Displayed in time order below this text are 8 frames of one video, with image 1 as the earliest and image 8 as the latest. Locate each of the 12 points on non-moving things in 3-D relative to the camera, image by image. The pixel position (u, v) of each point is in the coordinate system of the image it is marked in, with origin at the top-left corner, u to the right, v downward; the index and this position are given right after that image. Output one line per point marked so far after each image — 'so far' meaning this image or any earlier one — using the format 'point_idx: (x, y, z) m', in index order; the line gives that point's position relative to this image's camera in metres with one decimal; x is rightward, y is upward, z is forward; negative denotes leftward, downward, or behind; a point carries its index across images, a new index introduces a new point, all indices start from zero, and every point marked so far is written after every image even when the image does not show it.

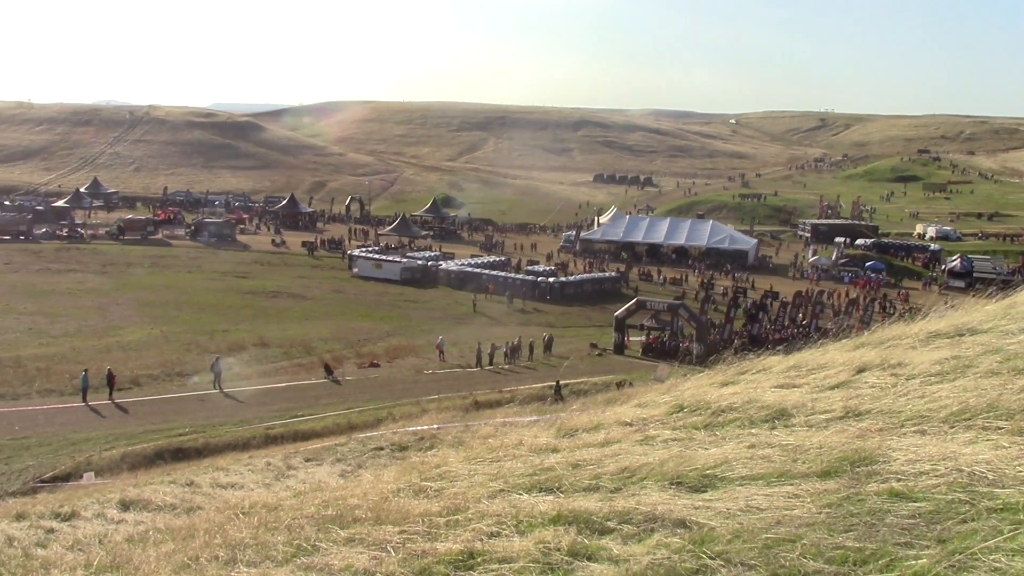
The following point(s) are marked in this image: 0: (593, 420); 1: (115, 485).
0: (+1.6, -2.6, +20.0) m
1: (-7.4, -3.6, +18.8) m
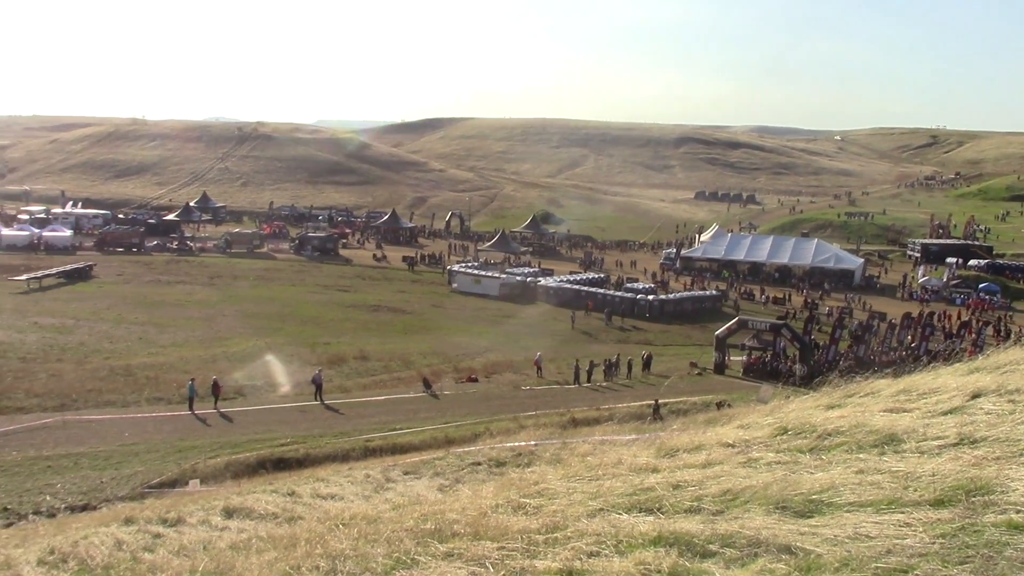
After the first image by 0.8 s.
0: (+3.5, -3.0, +19.7) m
1: (-5.6, -3.9, +19.1) m
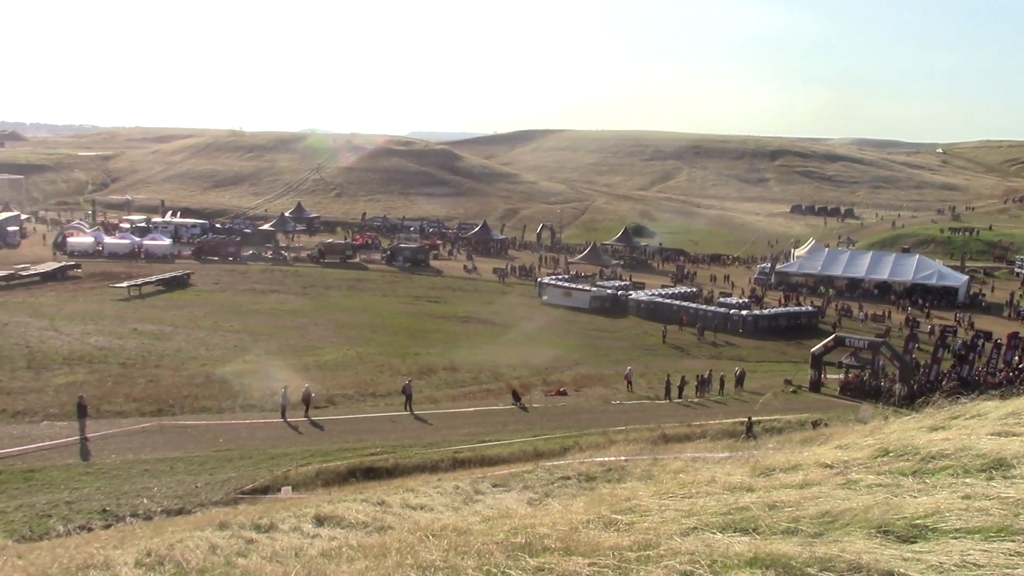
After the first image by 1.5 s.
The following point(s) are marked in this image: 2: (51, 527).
0: (+5.3, -3.3, +19.3) m
1: (-3.8, -4.0, +19.3) m
2: (-8.2, -4.2, +17.8) m
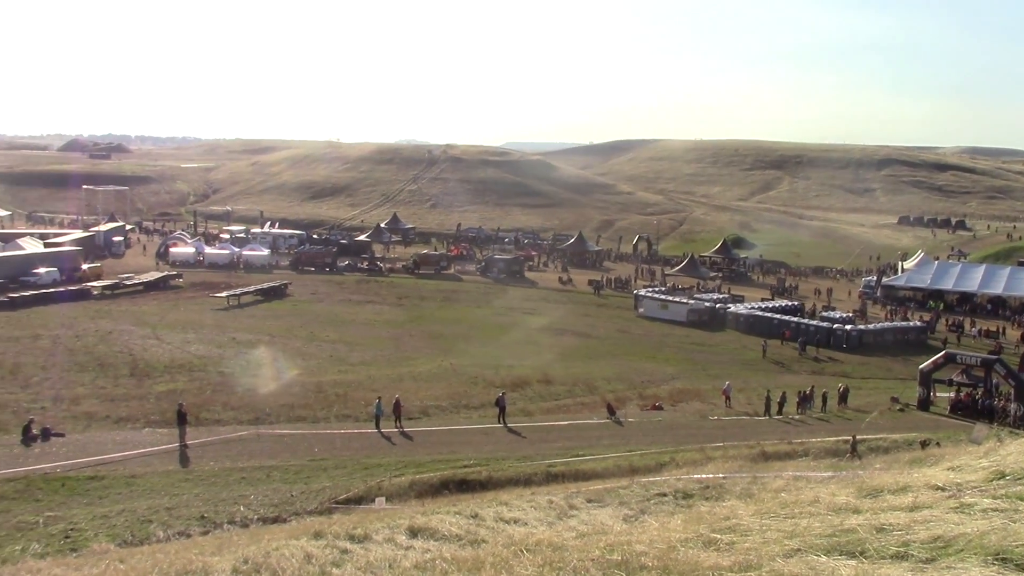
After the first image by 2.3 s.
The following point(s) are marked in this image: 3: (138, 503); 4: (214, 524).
0: (+7.0, -3.5, +18.5) m
1: (-2.0, -4.2, +19.2) m
2: (-6.5, -4.3, +18.0) m
3: (-7.2, -4.1, +19.4) m
4: (-5.5, -4.3, +18.6) m
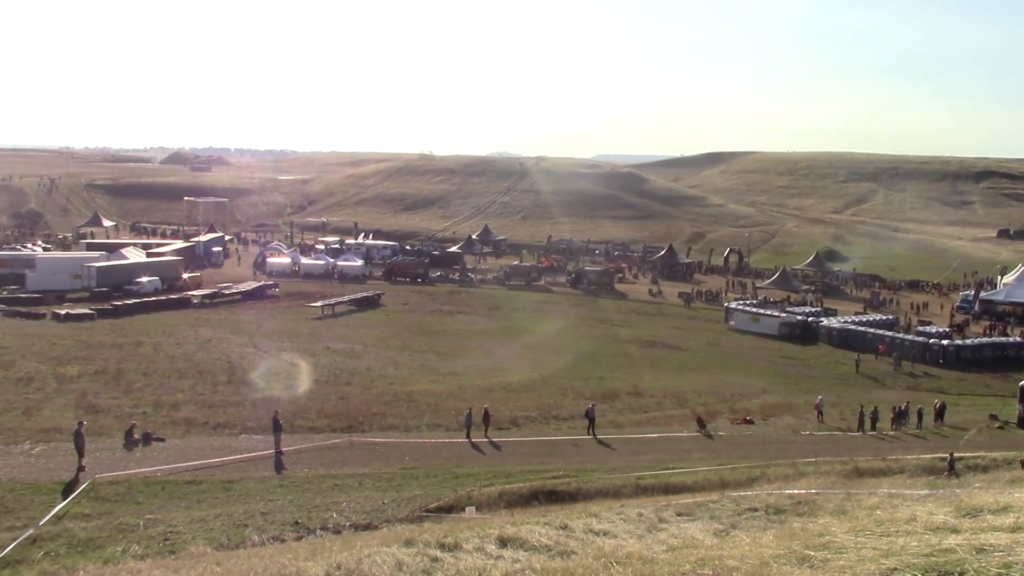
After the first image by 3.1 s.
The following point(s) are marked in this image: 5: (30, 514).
0: (+8.7, -3.8, +18.1) m
1: (-0.3, -4.5, +19.4) m
2: (-4.8, -4.5, +18.4) m
3: (-5.4, -4.3, +19.8) m
4: (-3.8, -4.5, +18.9) m
5: (-9.0, -4.2, +19.0) m
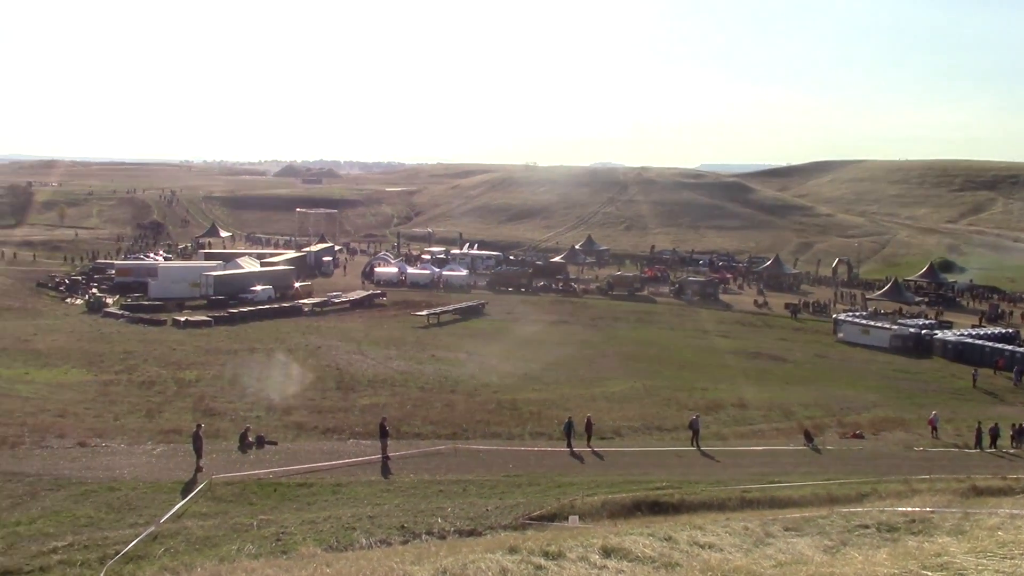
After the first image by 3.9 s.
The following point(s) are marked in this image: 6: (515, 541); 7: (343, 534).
0: (+10.6, -4.0, +17.3) m
1: (+1.7, -4.7, +19.4) m
2: (-2.9, -4.7, +18.9) m
3: (-3.4, -4.5, +20.4) m
4: (-1.9, -4.7, +19.3) m
5: (-7.1, -4.4, +19.9) m
6: (+0.1, -4.7, +19.0) m
7: (-3.2, -4.7, +19.2) m
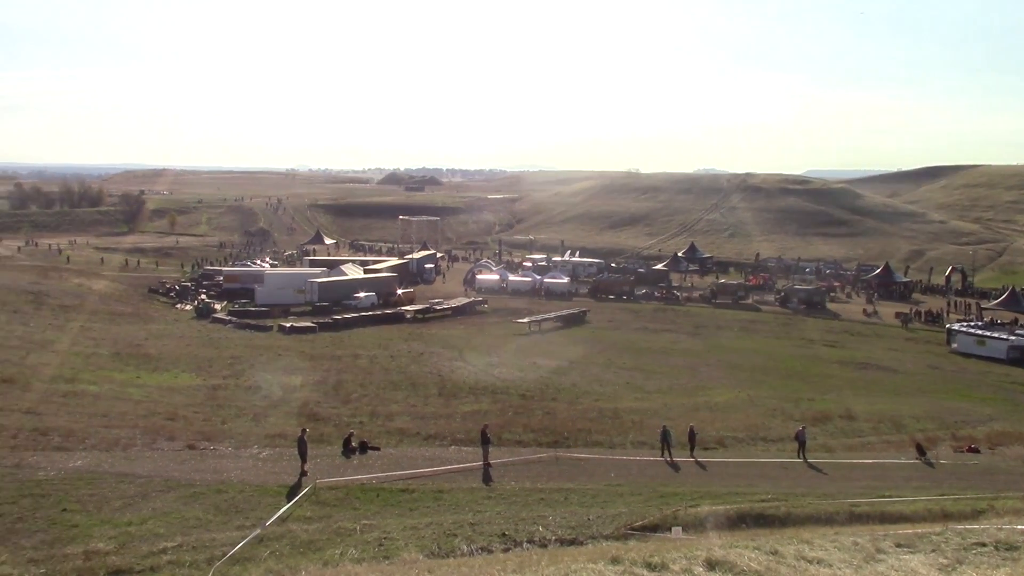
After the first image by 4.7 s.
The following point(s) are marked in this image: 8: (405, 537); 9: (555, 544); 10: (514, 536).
0: (+12.4, -4.2, +16.5) m
1: (+3.7, -4.8, +19.2) m
2: (-1.0, -4.8, +19.0) m
3: (-1.3, -4.6, +20.5) m
4: (+0.1, -4.9, +19.3) m
5: (-5.0, -4.5, +20.2) m
6: (+2.1, -4.9, +18.9) m
7: (-1.2, -4.8, +19.3) m
8: (-2.0, -4.7, +19.4) m
9: (+0.9, -4.9, +19.3) m
10: (+0.1, -4.8, +19.6) m
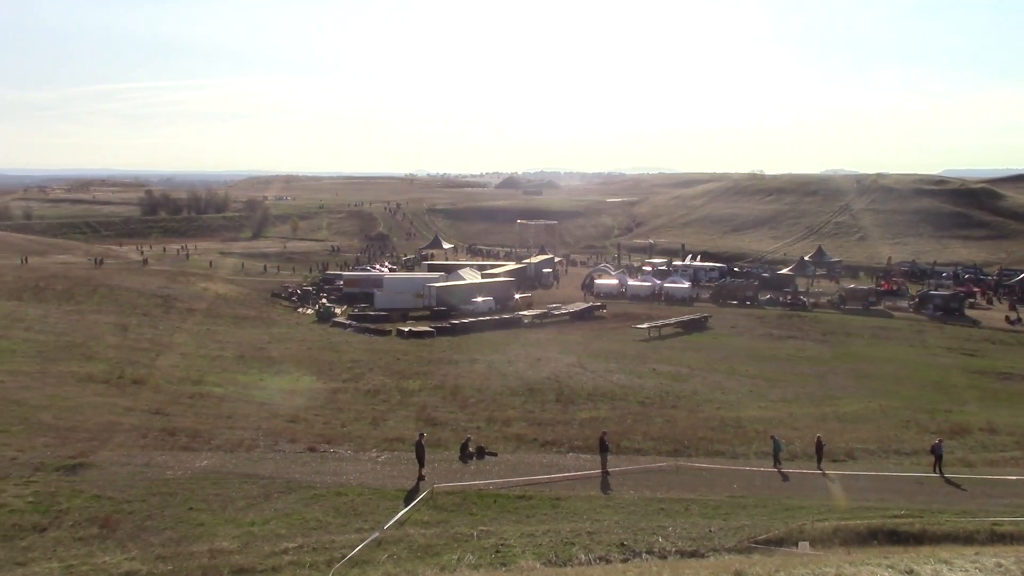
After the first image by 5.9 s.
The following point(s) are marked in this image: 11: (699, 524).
0: (+14.3, -4.3, +14.8) m
1: (+5.9, -4.9, +18.4) m
2: (+1.3, -4.9, +18.7) m
3: (+1.1, -4.7, +20.2) m
4: (+2.4, -4.9, +18.8) m
5: (-2.7, -4.6, +20.3) m
6: (+4.3, -5.0, +18.2) m
7: (+1.0, -4.9, +19.0) m
8: (+0.3, -4.8, +19.2) m
9: (+3.1, -5.0, +18.8) m
10: (+2.4, -4.9, +19.1) m
11: (+3.7, -4.7, +20.1) m
